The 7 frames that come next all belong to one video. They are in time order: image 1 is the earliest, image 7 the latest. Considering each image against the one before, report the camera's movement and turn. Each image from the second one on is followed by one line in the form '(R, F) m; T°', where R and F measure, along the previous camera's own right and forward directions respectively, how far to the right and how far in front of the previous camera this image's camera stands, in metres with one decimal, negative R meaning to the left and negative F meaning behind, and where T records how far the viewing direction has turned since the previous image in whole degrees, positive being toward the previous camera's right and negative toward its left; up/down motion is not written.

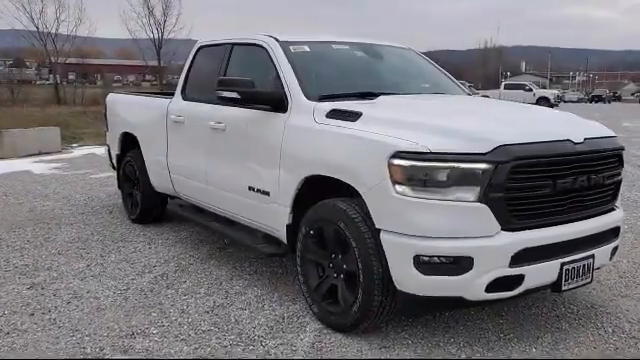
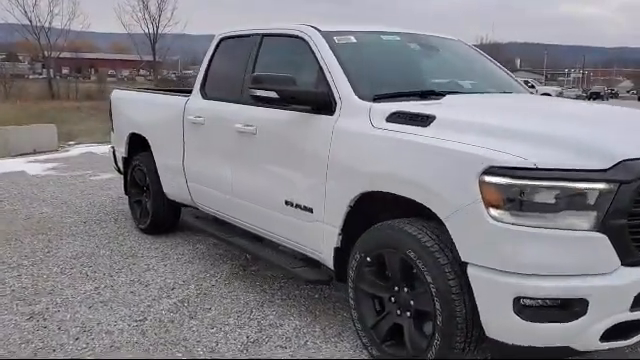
(-0.4, +0.6) m; +1°
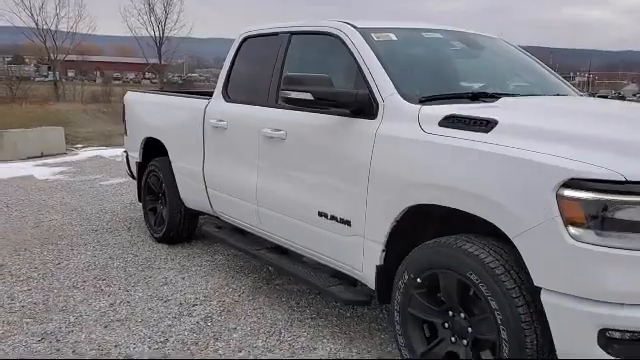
(-0.2, +0.3) m; 0°
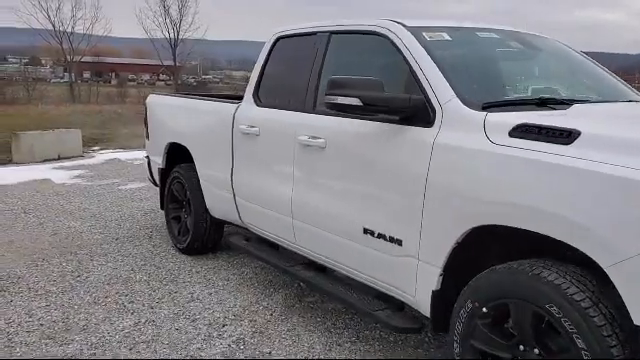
(-0.2, +0.3) m; -1°
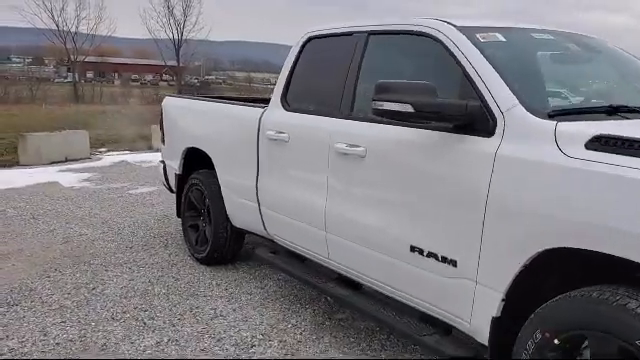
(-0.2, +0.2) m; 0°
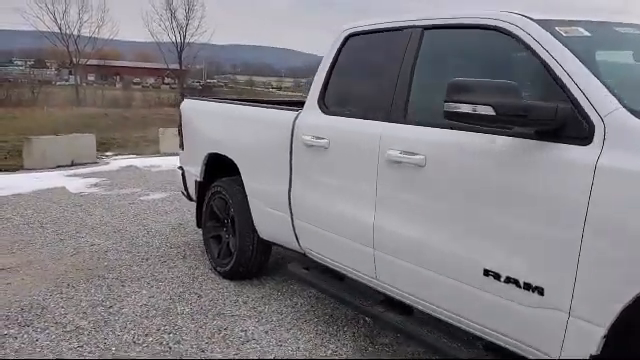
(-0.3, +0.4) m; 0°
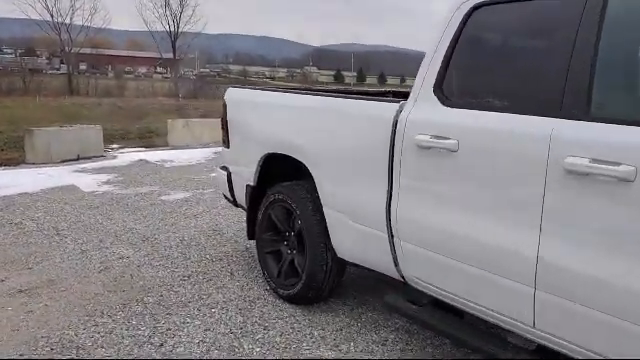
(-0.6, +0.8) m; +1°
